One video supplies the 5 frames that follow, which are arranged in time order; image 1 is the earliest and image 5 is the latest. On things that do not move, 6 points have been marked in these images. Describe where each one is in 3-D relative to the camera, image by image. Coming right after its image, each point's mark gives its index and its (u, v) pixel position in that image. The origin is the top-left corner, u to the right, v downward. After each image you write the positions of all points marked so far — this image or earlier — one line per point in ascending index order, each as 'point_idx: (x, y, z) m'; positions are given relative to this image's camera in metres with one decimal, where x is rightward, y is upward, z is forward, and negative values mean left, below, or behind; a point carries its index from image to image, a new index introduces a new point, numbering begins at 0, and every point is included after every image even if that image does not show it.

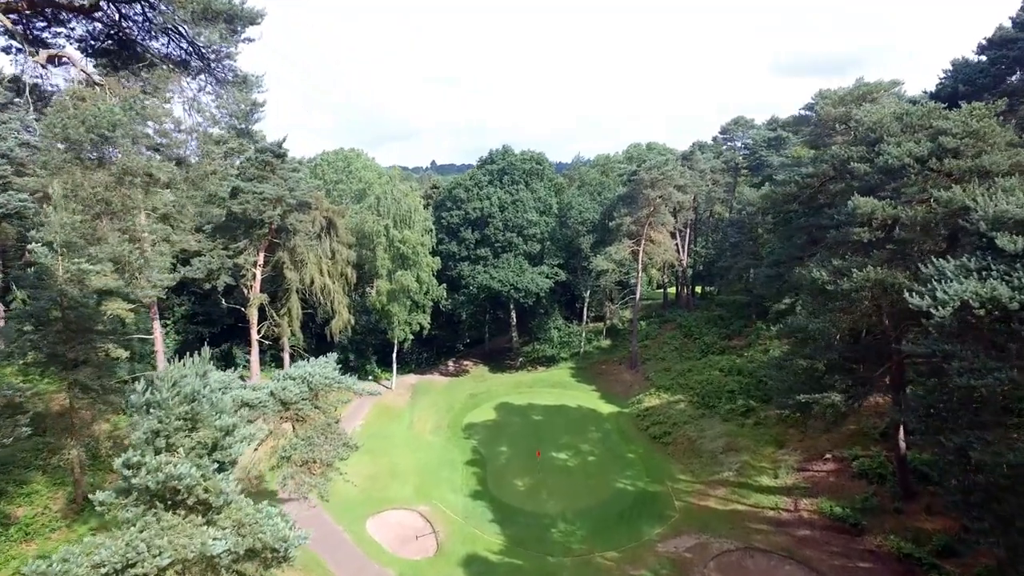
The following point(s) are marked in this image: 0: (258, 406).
0: (-6.3, -3.0, +16.0) m
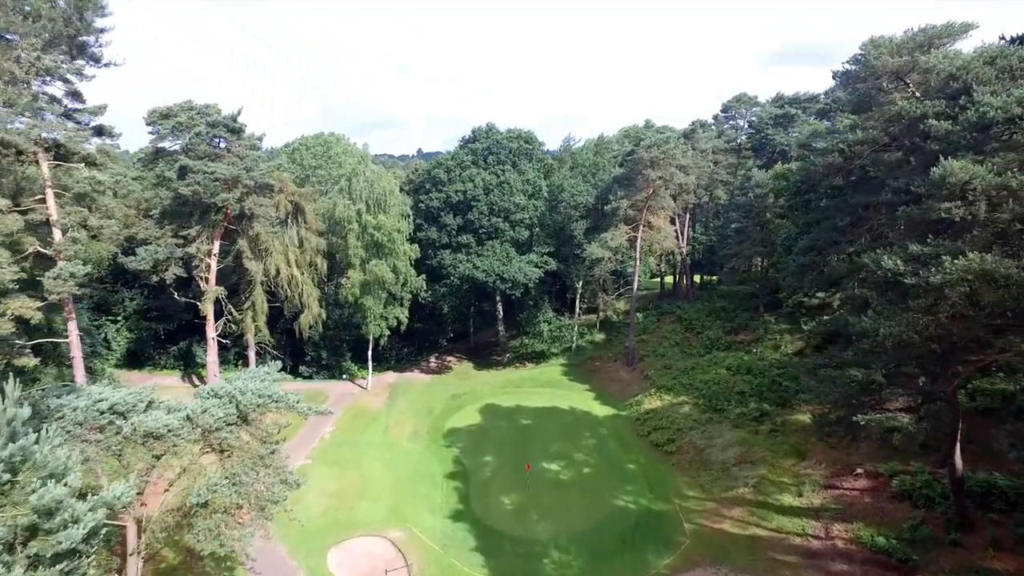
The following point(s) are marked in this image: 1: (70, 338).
0: (-6.7, -2.9, +12.4) m
1: (-13.8, -1.6, +20.0) m
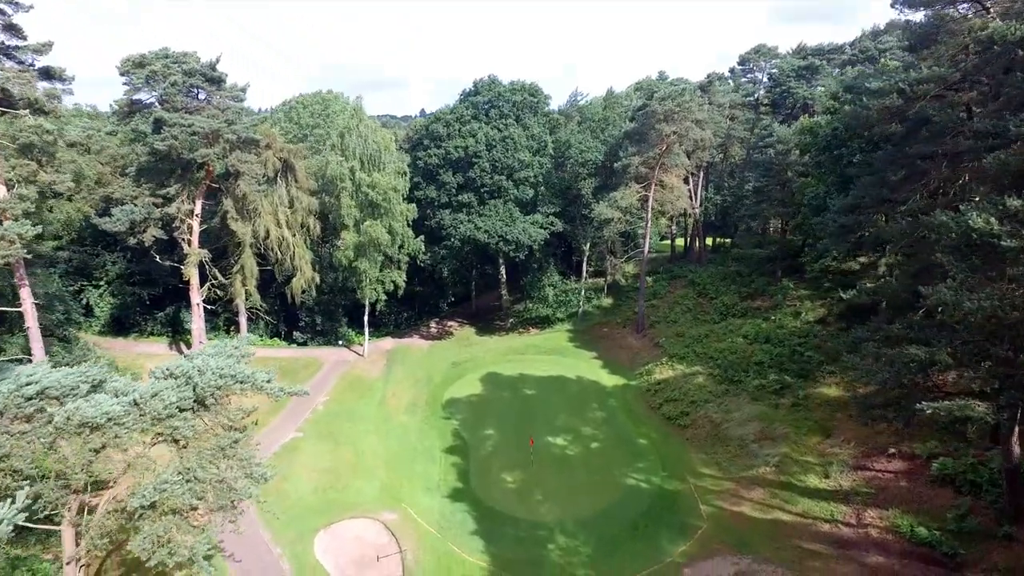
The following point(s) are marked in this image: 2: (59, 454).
0: (-6.6, -2.3, +10.6) m
1: (-13.7, -0.5, +18.1) m
2: (-7.2, -2.6, +10.2) m
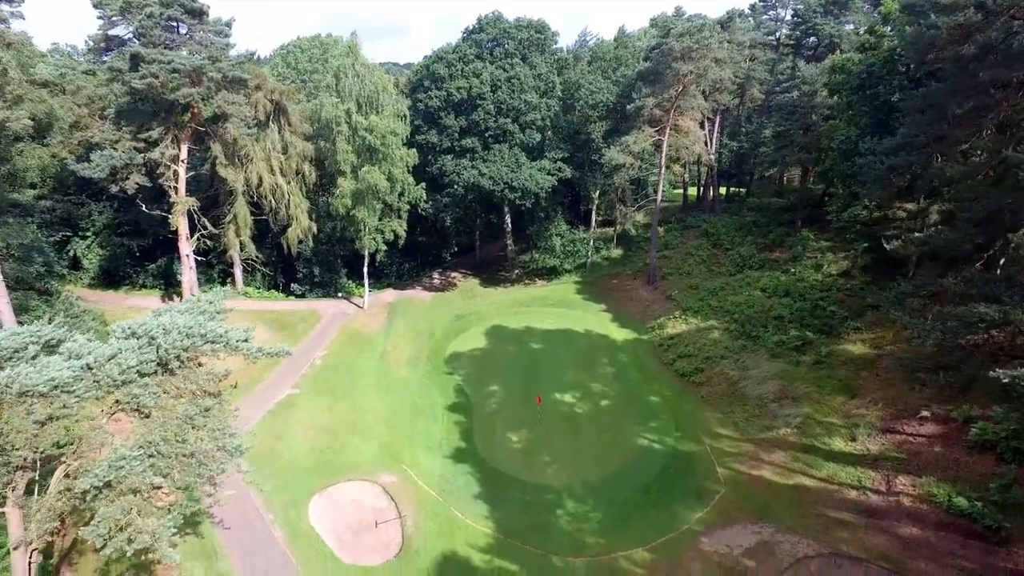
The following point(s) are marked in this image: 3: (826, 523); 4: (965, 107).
0: (-6.5, -1.5, +9.2) m
1: (-13.5, +0.8, +16.6) m
2: (-7.1, -1.9, +8.9) m
3: (+7.9, -5.9, +16.1) m
4: (+10.8, +4.3, +15.6) m
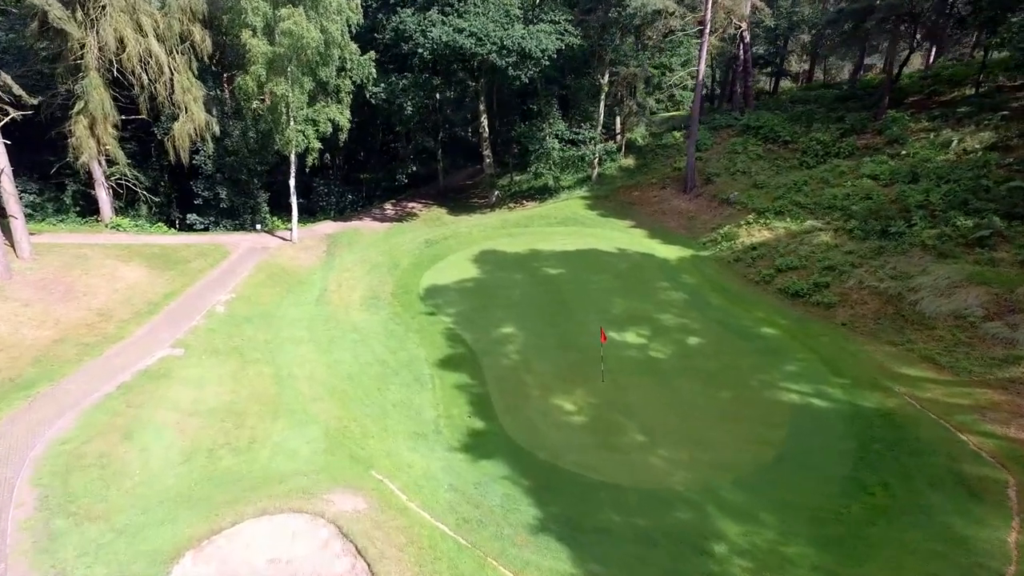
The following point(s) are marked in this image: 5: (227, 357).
0: (-4.4, +0.6, -1.2) m
1: (-12.1, +2.9, +5.5) m
2: (-5.0, +0.2, -1.5) m
3: (+9.5, -2.9, +7.1) m
4: (+12.0, +7.4, +6.4) m
5: (-6.6, -1.6, +14.9) m
